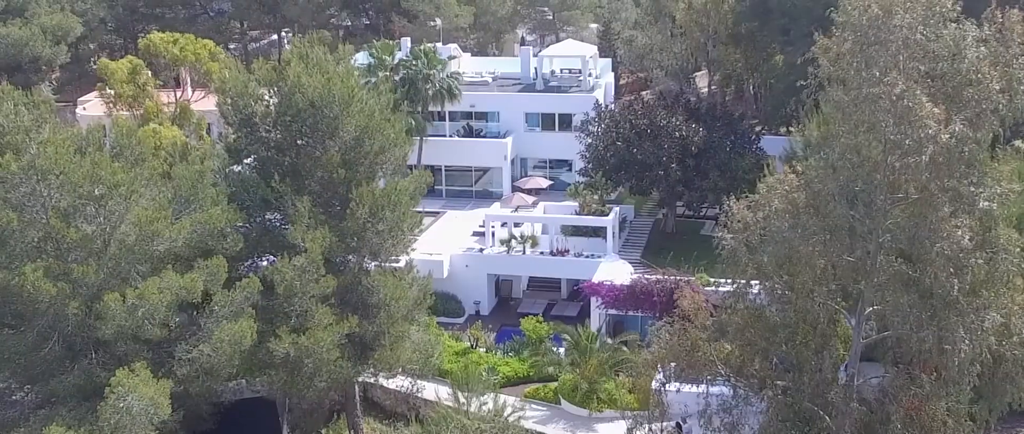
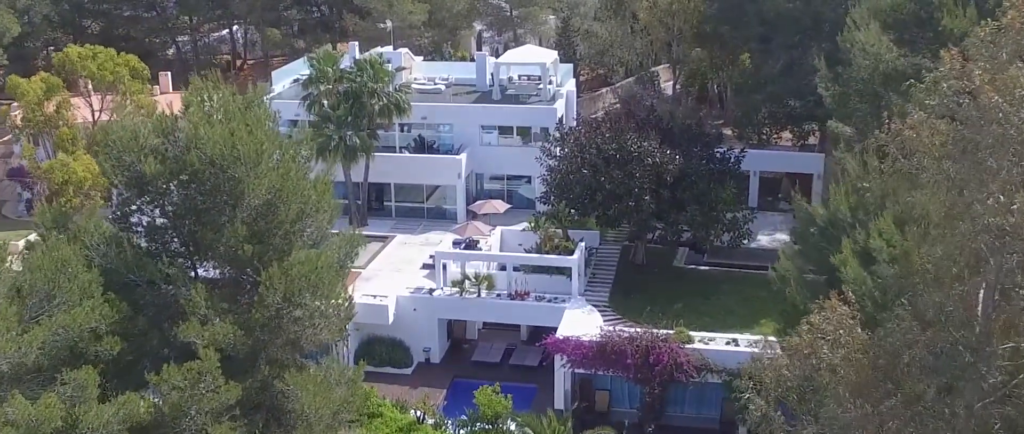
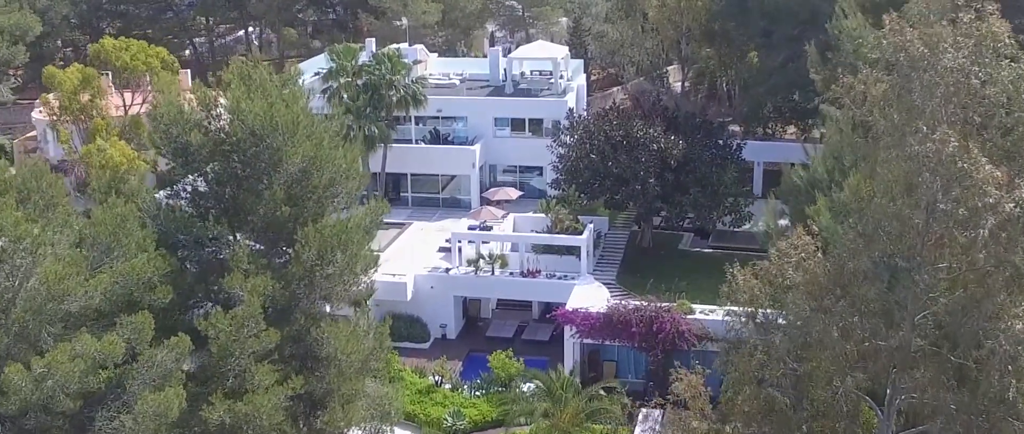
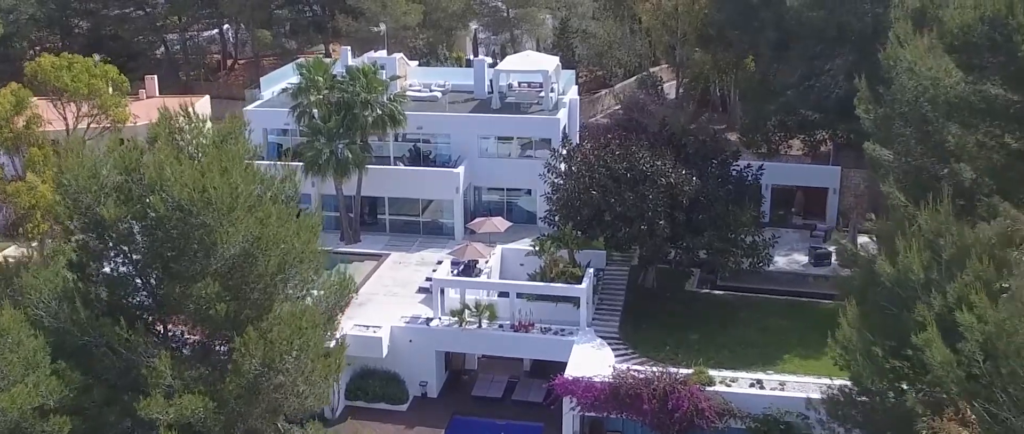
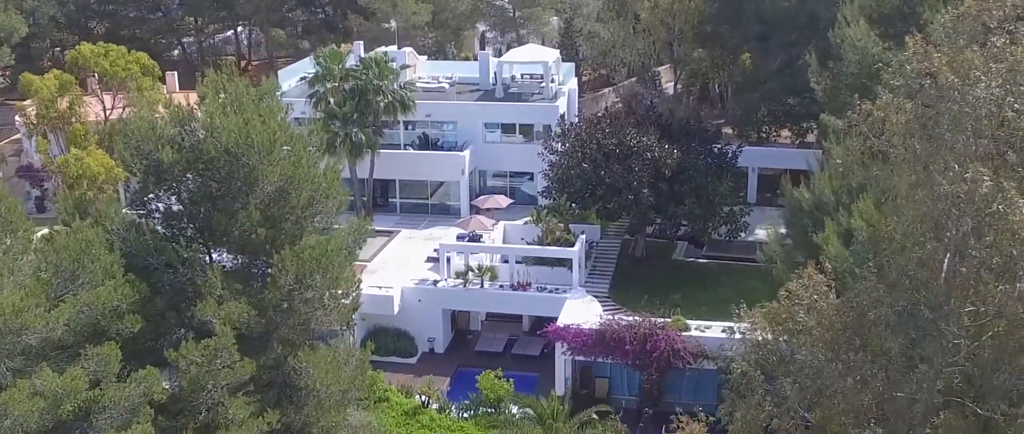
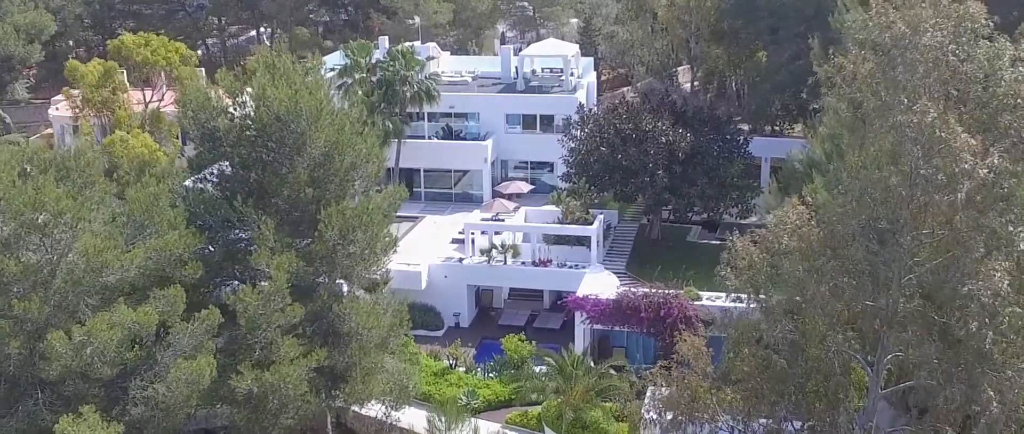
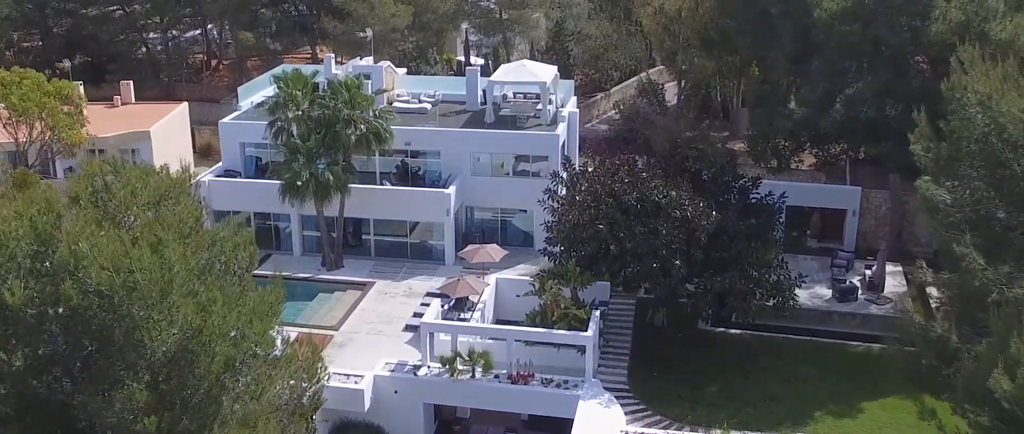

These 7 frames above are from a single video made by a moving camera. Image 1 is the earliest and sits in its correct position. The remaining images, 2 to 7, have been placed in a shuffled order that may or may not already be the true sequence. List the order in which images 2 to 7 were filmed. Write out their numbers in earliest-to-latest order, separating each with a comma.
6, 3, 5, 2, 4, 7
